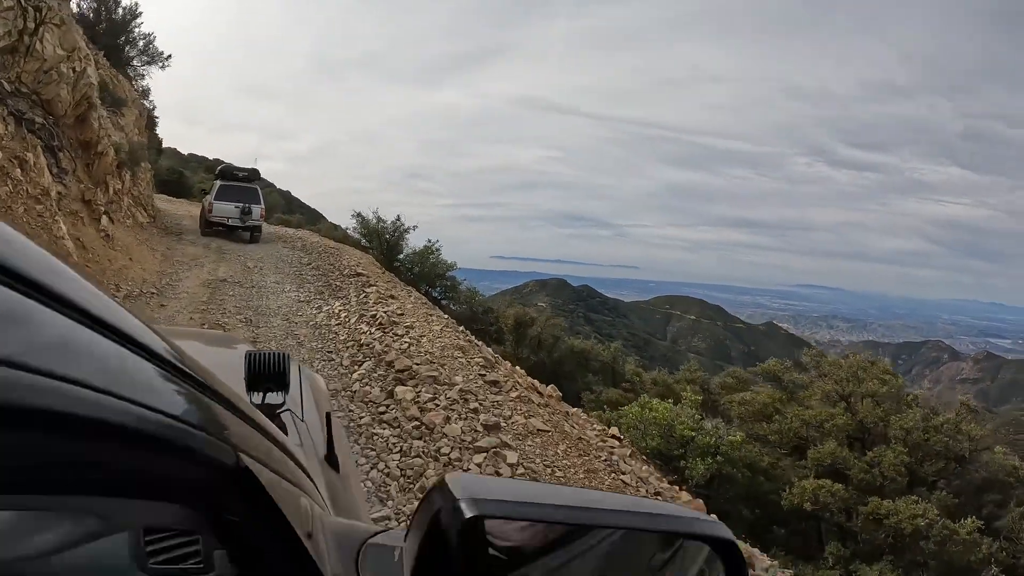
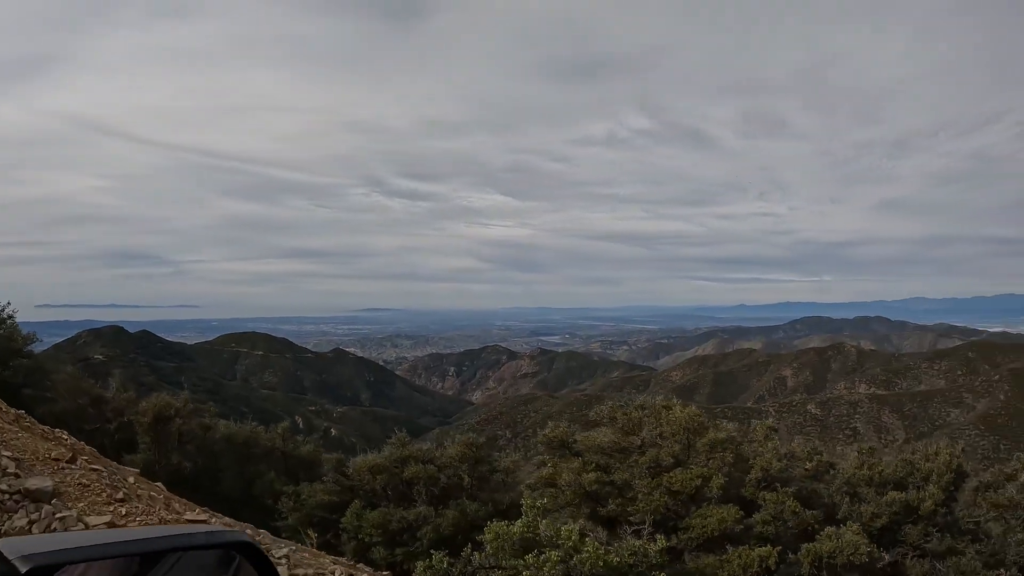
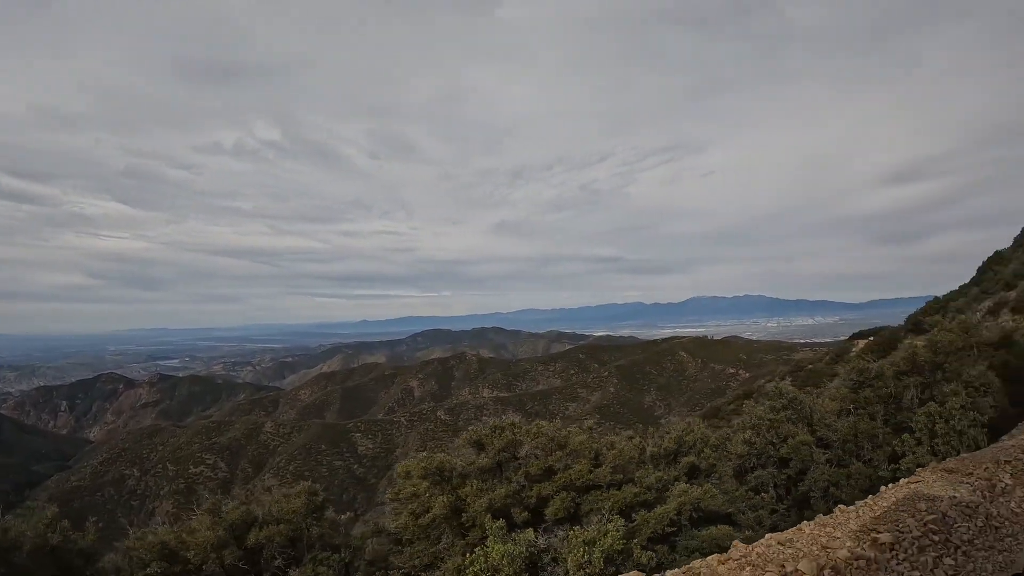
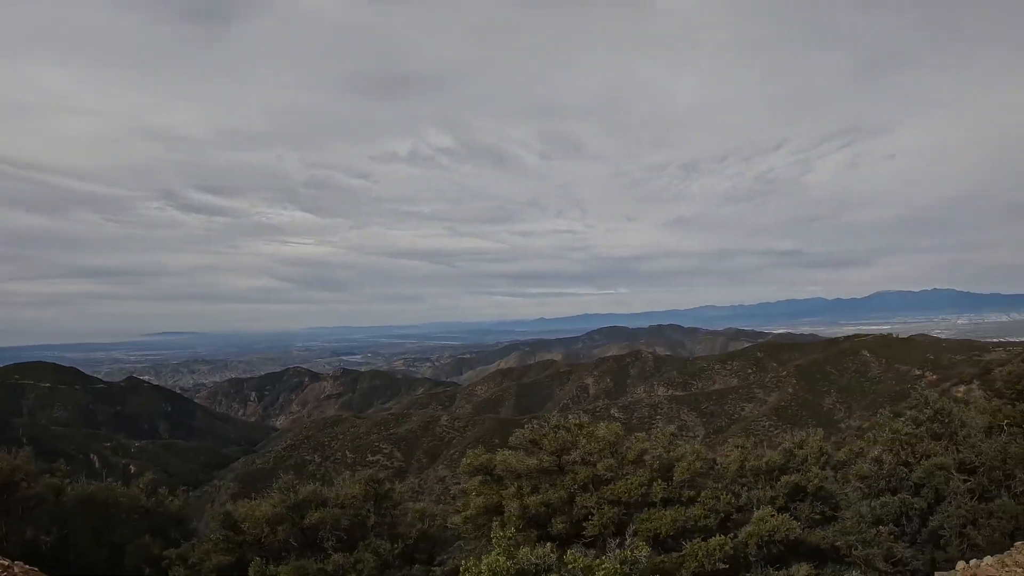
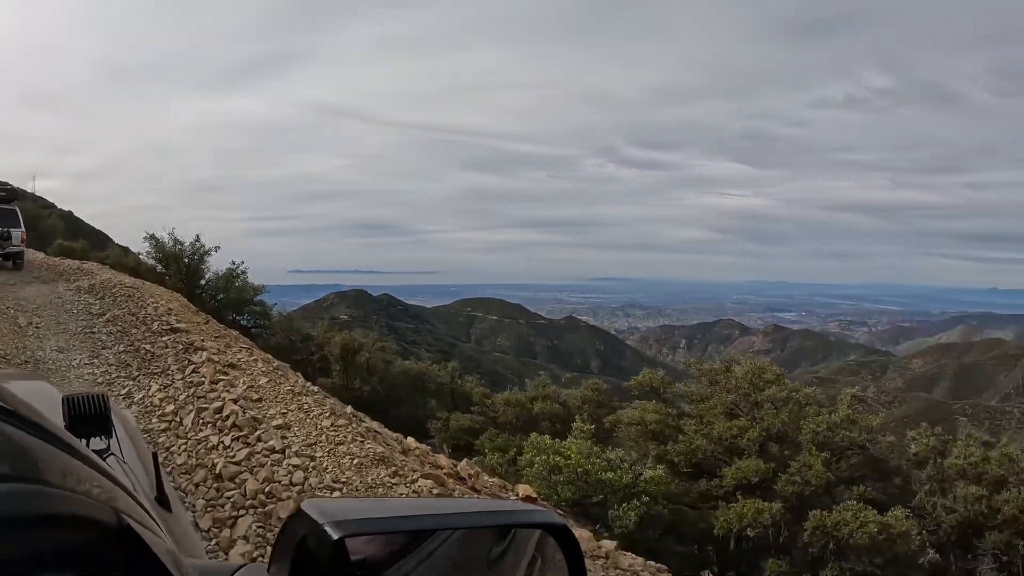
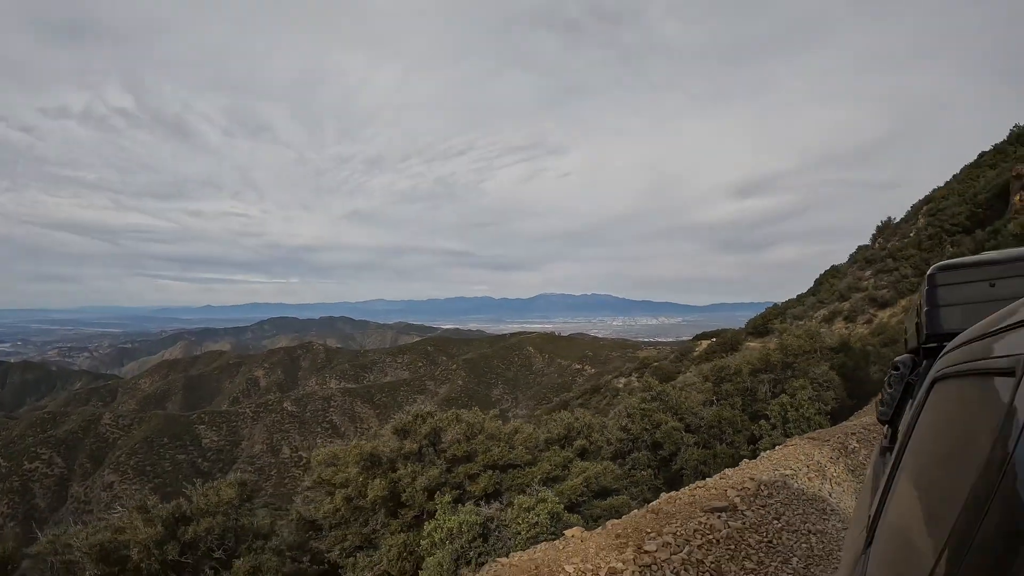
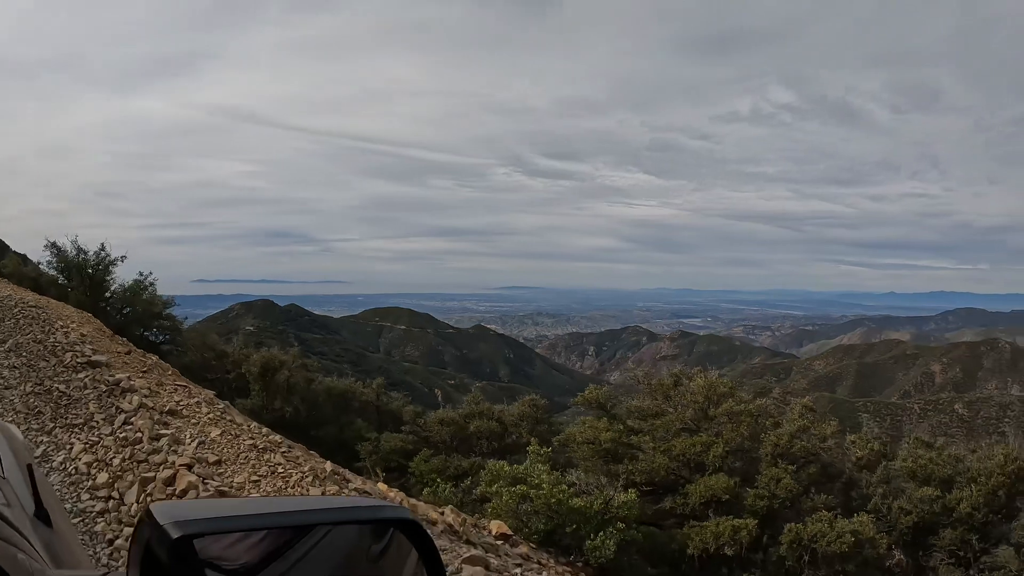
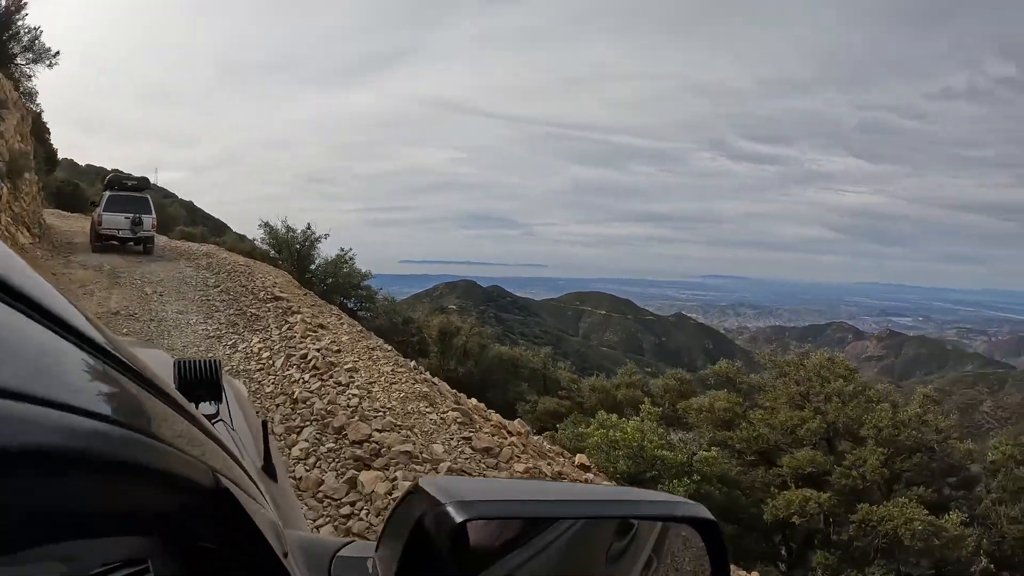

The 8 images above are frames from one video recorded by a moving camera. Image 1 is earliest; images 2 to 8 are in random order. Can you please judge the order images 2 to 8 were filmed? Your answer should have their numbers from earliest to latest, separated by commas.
8, 5, 7, 2, 4, 3, 6
